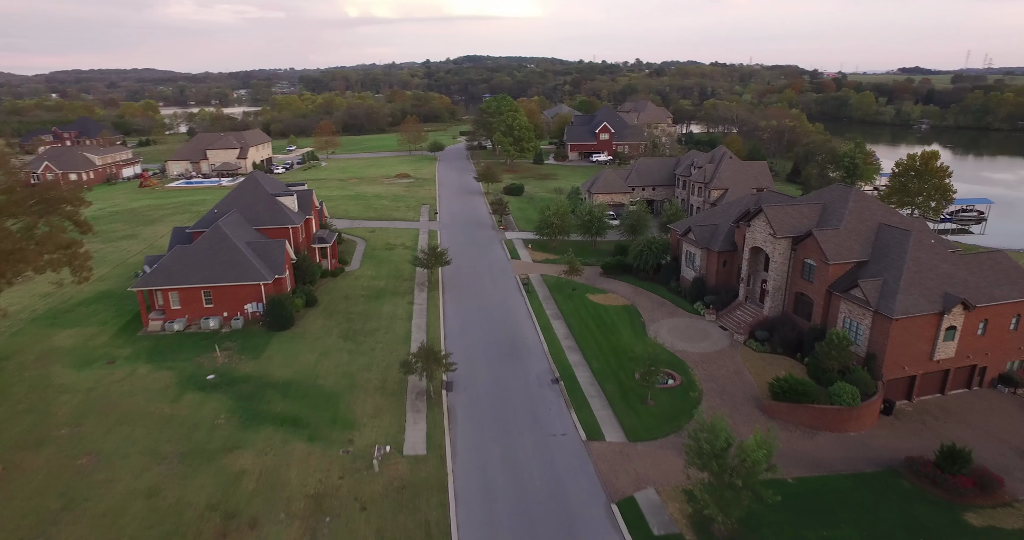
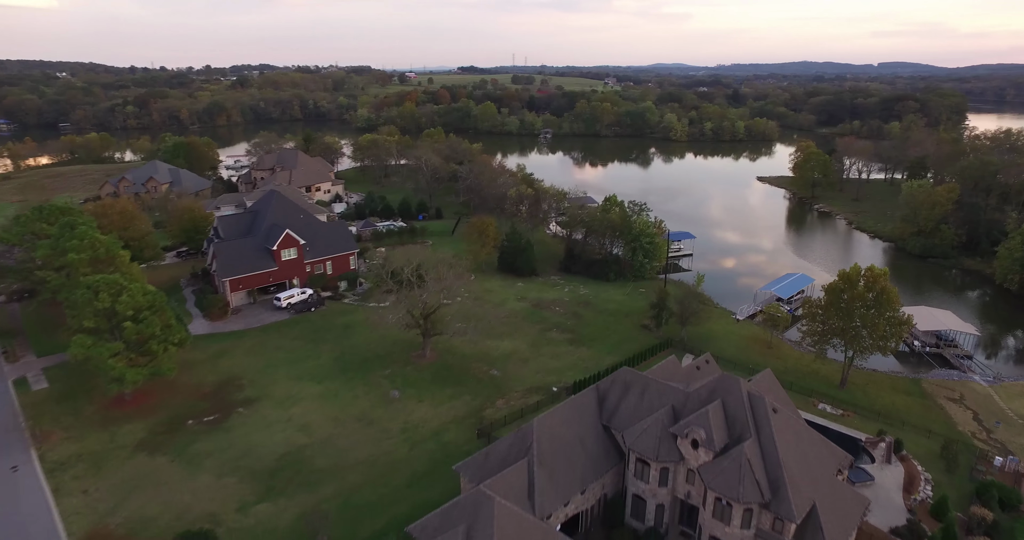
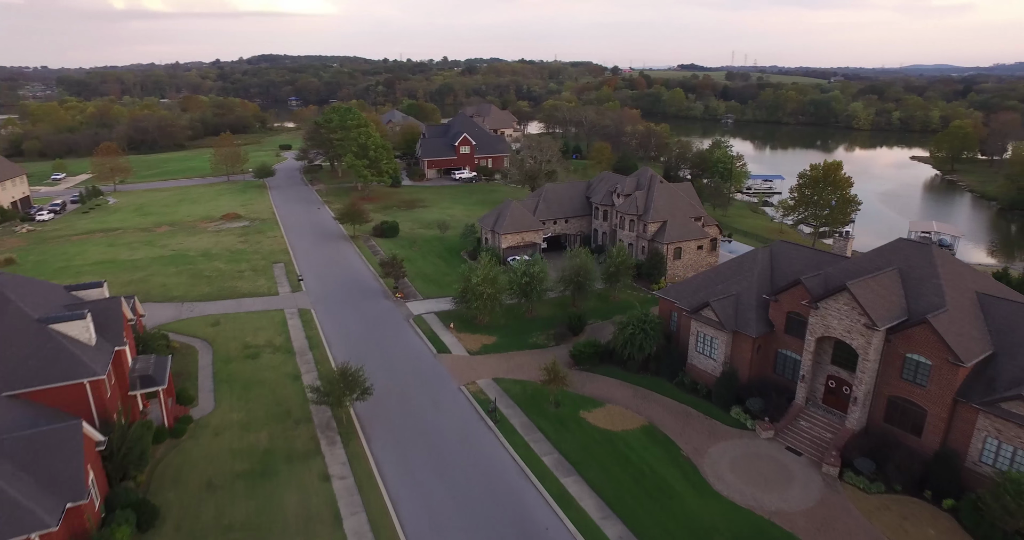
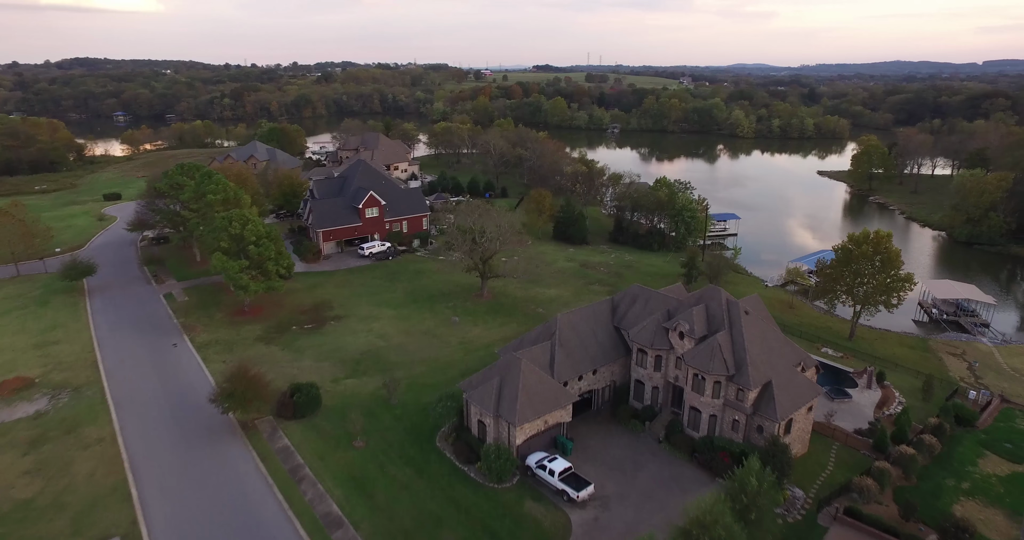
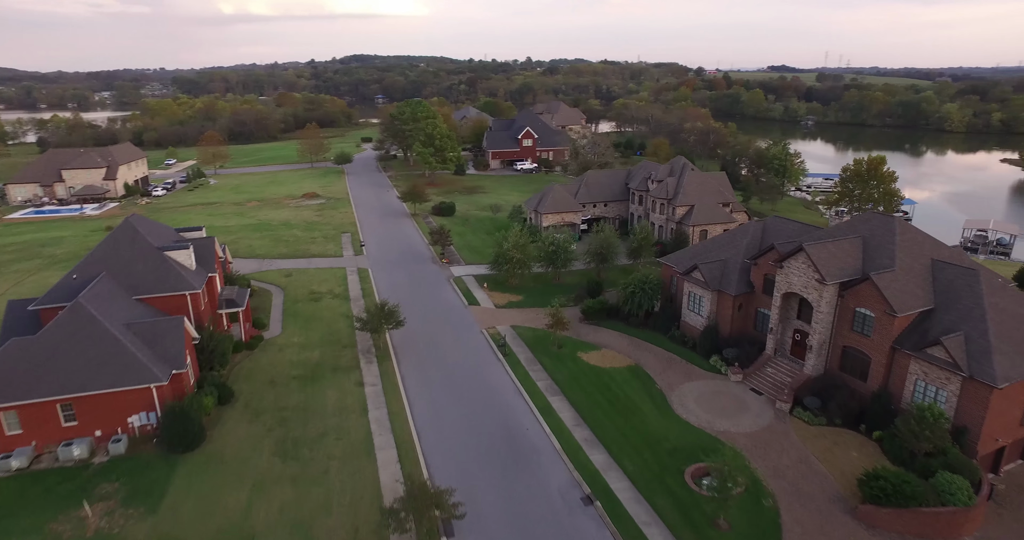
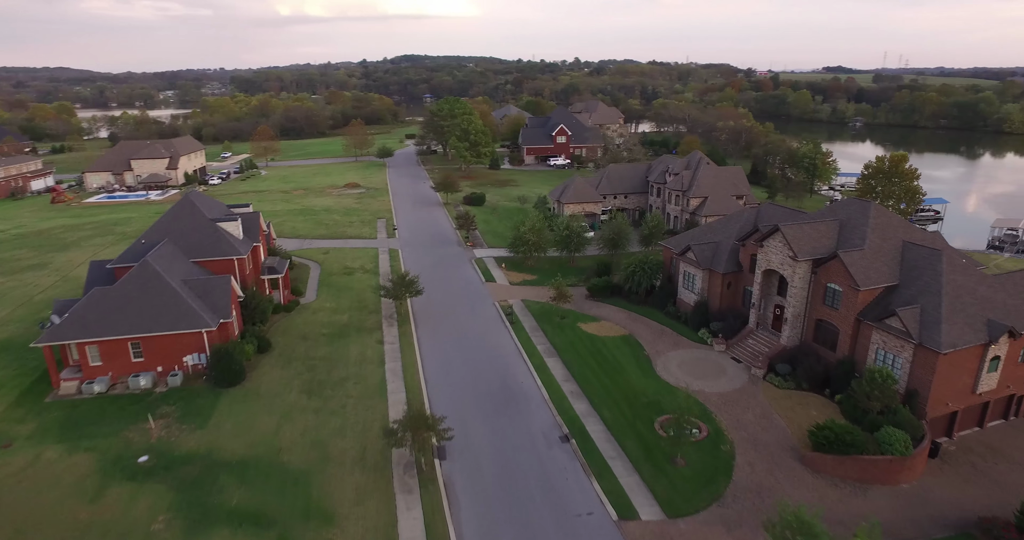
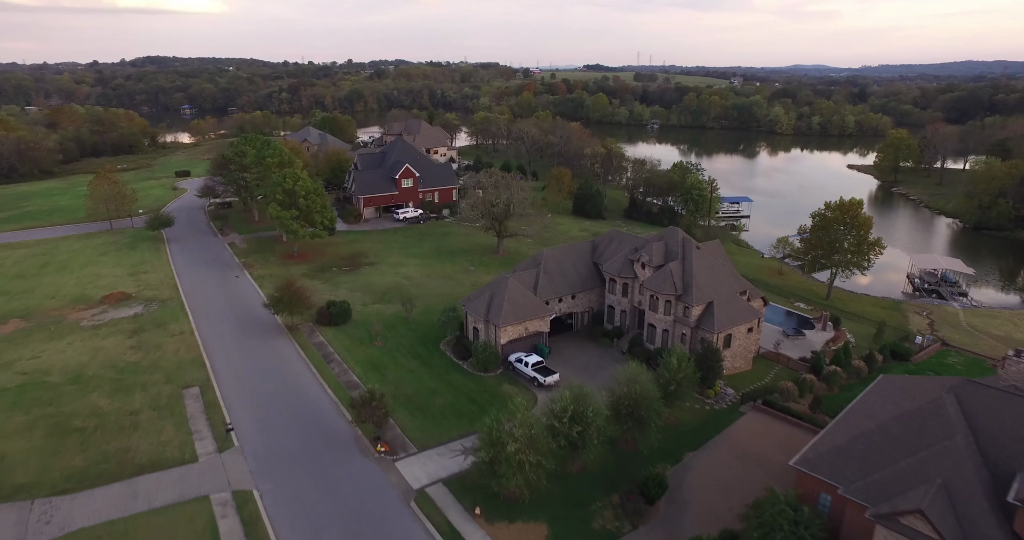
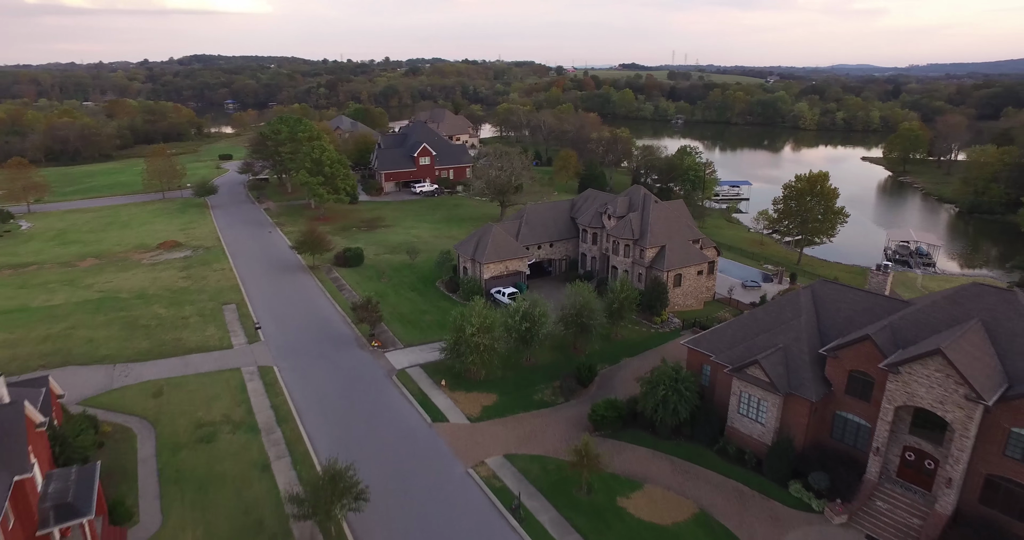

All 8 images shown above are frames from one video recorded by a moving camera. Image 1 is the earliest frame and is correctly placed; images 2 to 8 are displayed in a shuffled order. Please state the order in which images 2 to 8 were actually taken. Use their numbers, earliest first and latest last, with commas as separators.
6, 5, 3, 8, 7, 4, 2
